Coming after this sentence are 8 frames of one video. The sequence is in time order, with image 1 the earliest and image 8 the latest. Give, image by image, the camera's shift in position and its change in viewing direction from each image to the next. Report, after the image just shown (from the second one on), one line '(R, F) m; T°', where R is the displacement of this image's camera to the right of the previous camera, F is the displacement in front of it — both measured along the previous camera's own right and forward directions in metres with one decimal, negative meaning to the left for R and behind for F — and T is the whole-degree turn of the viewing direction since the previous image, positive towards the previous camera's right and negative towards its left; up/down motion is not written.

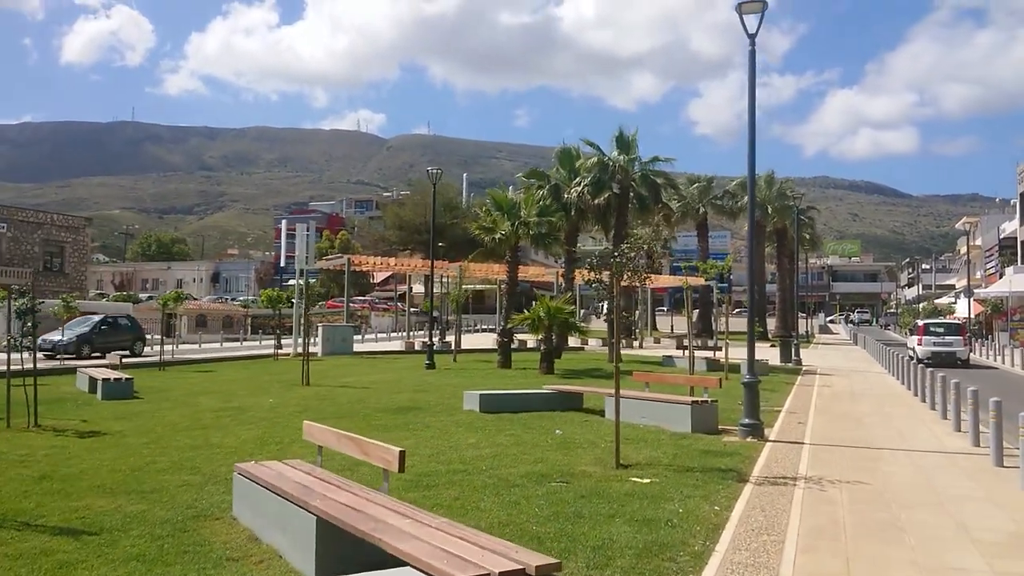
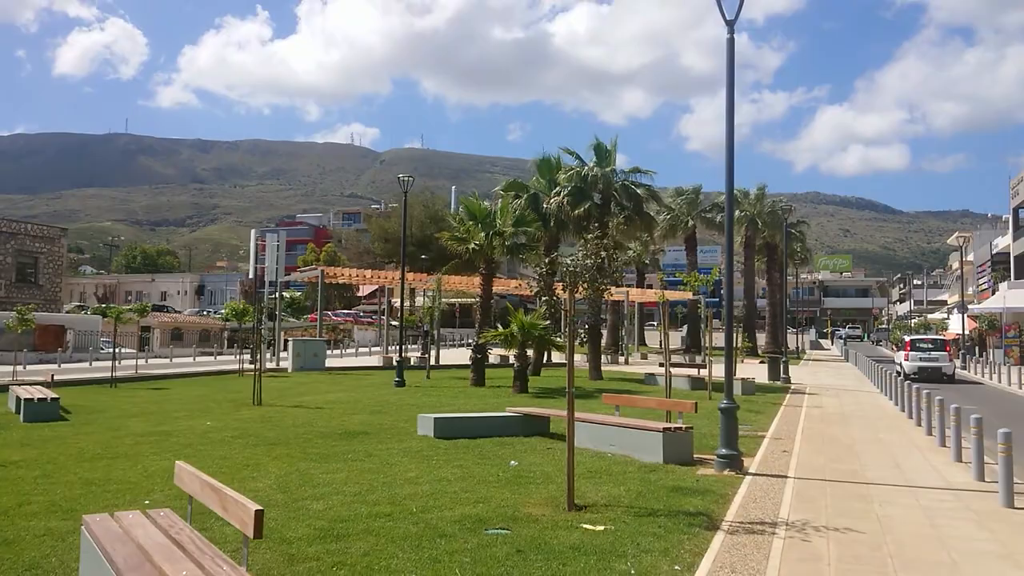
(+0.6, +1.3) m; 0°
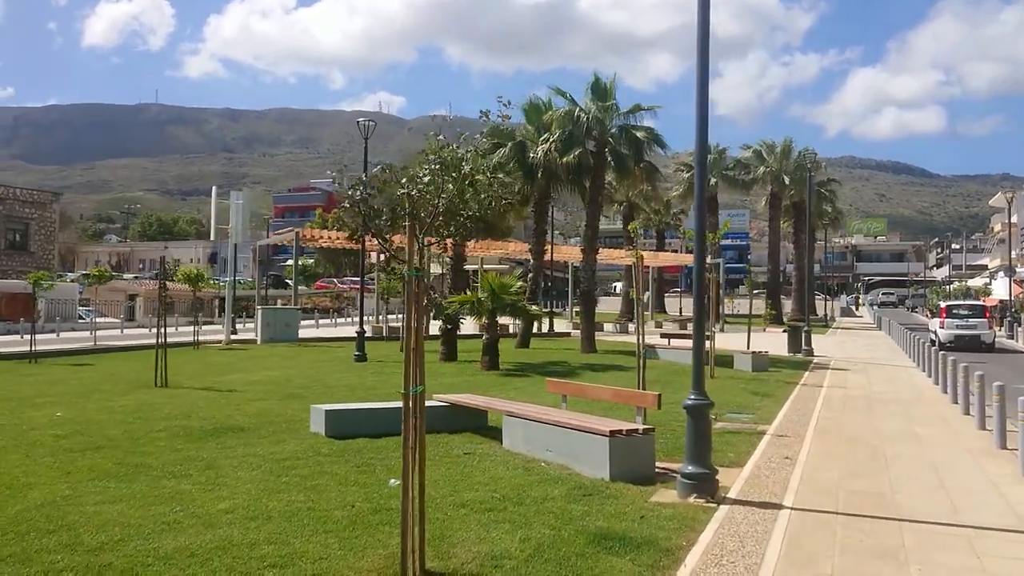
(+1.4, +3.3) m; -2°
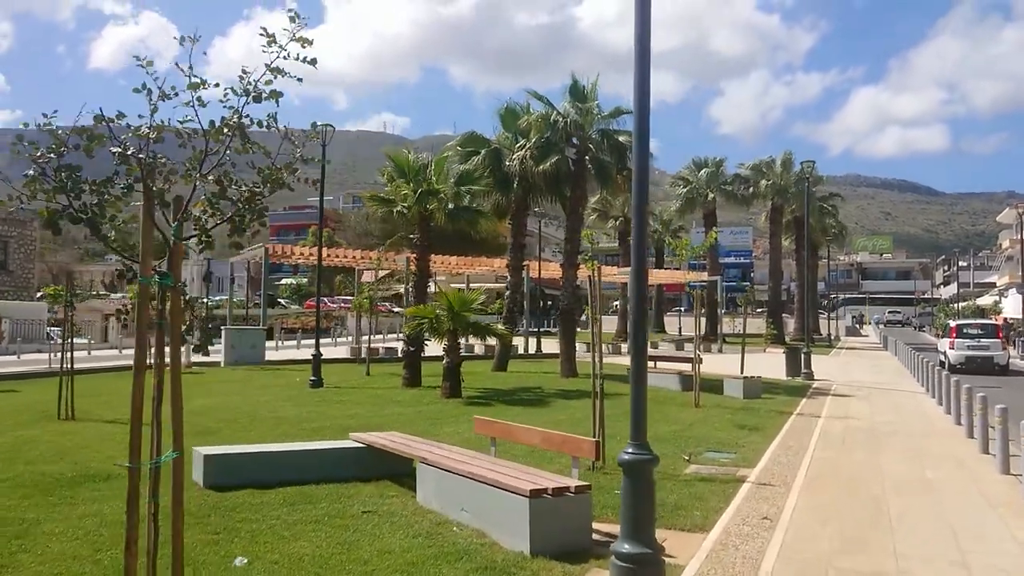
(+0.9, +1.9) m; 0°
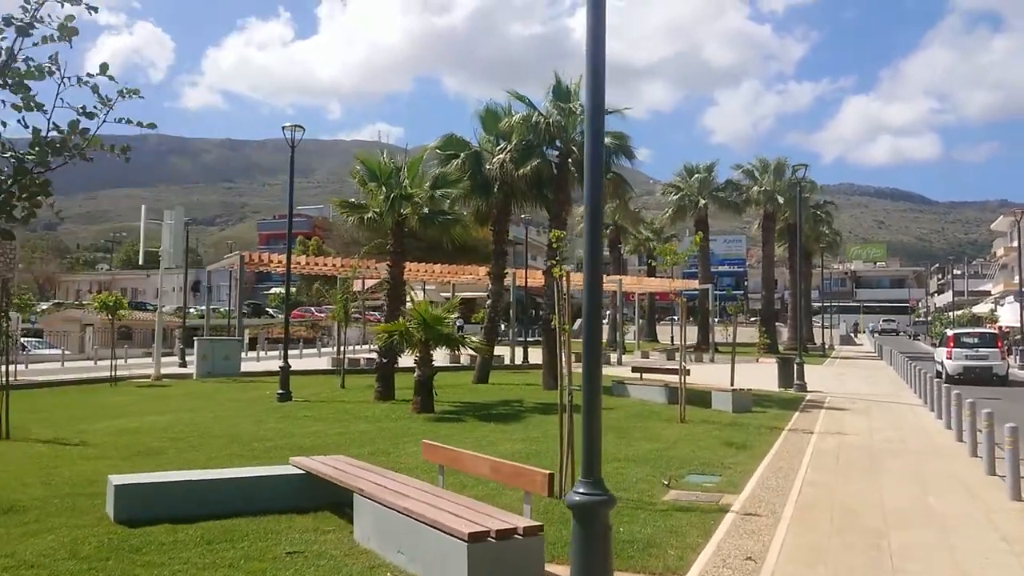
(+0.4, +1.0) m; 0°
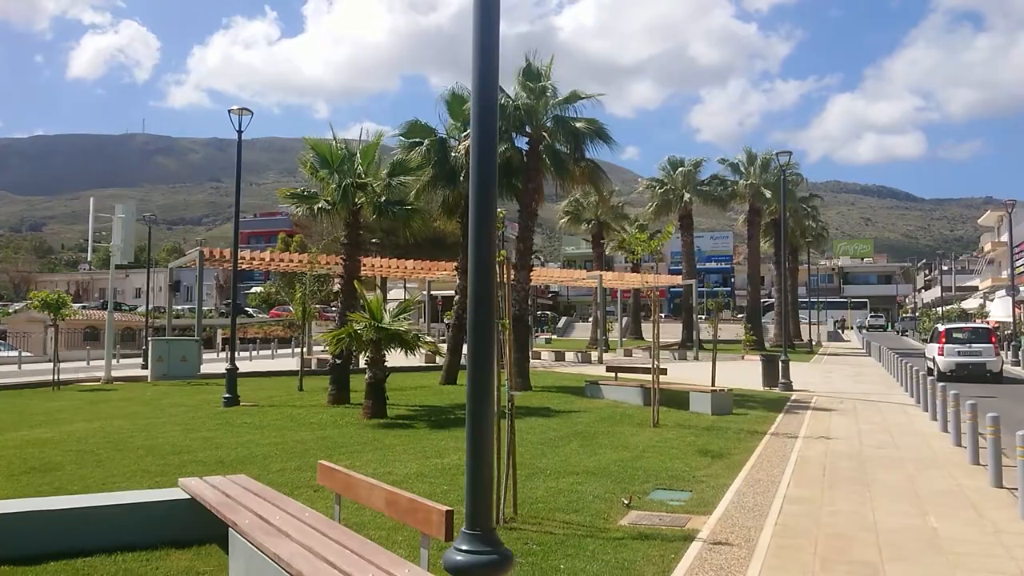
(+0.5, +1.3) m; +1°
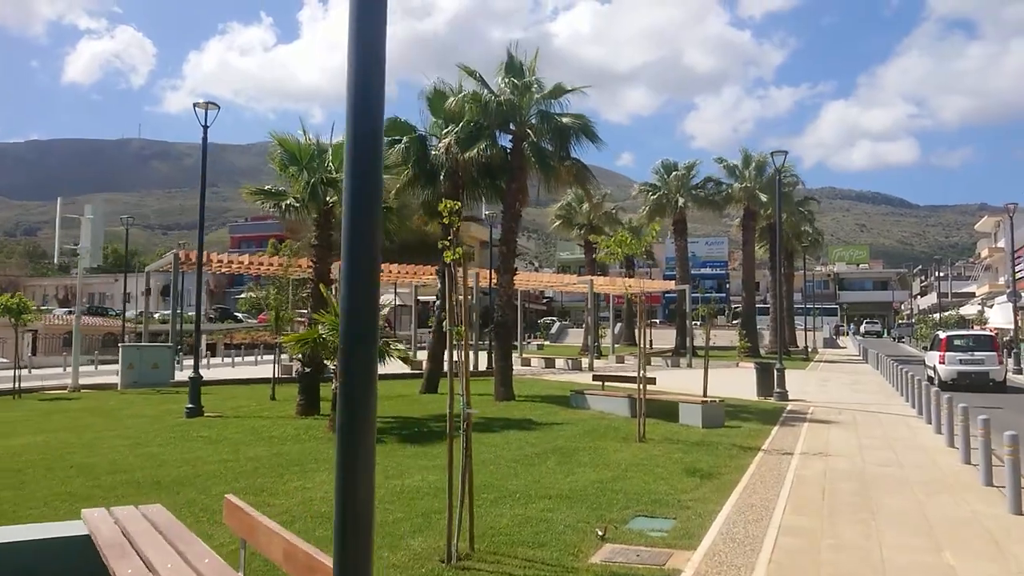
(+0.3, +1.0) m; 0°
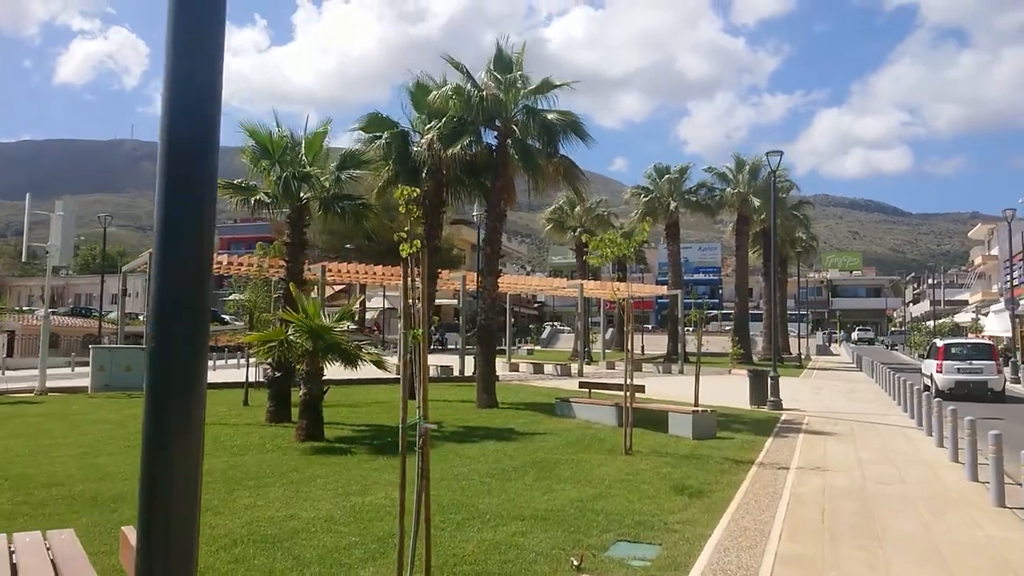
(+0.2, +0.8) m; 0°
